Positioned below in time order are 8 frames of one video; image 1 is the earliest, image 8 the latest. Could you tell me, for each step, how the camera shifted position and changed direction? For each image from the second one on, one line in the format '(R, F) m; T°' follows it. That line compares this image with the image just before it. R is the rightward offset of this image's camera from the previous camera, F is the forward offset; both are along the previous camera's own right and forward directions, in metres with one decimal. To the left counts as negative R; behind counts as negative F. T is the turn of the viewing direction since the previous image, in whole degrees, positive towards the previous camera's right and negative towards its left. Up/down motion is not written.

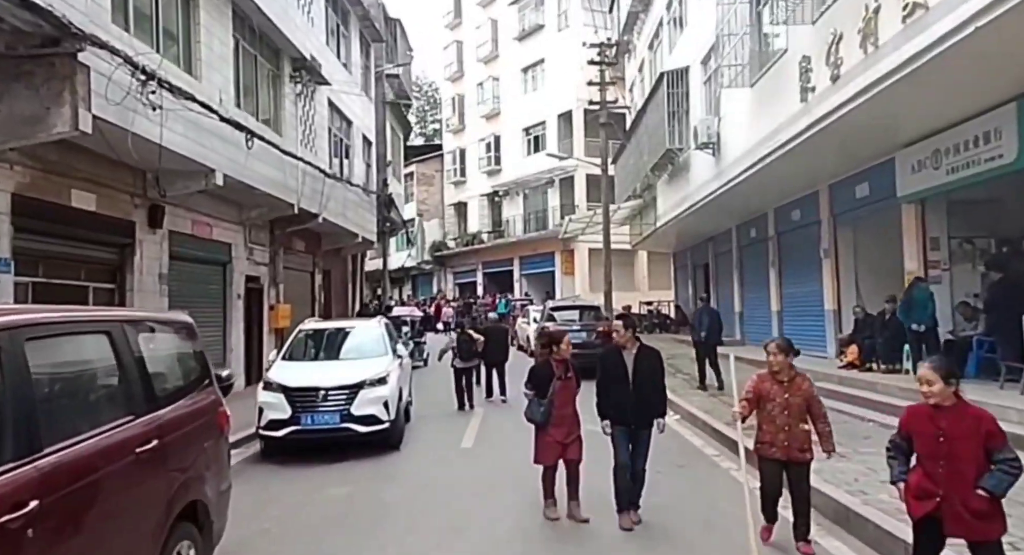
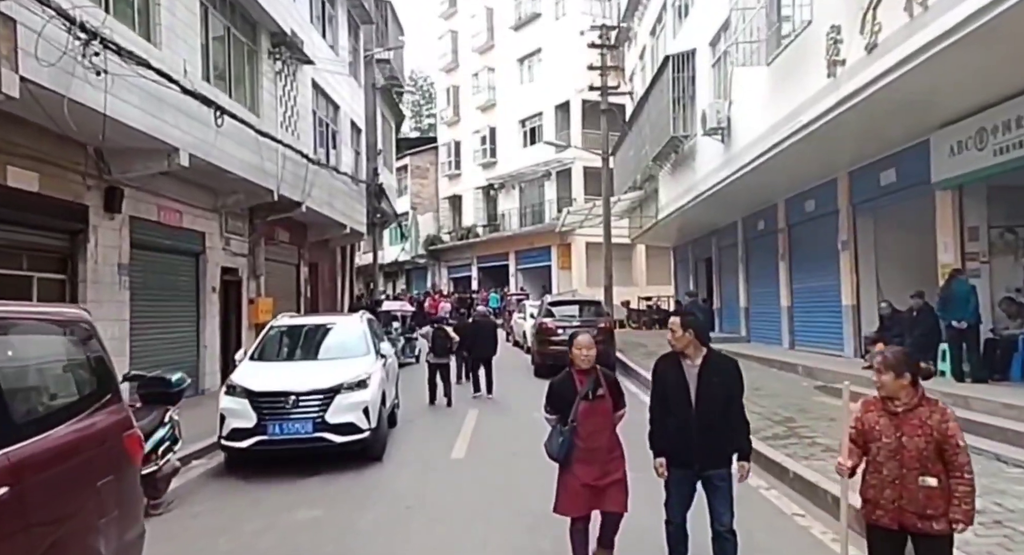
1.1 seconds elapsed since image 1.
(0.0, +1.1) m; 0°
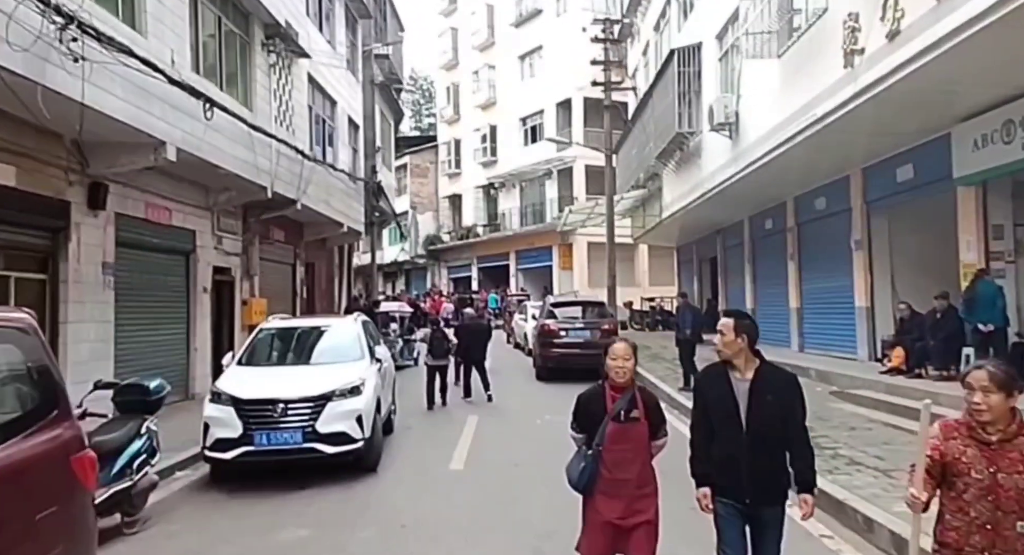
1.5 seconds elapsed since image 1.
(0.0, +0.5) m; 0°
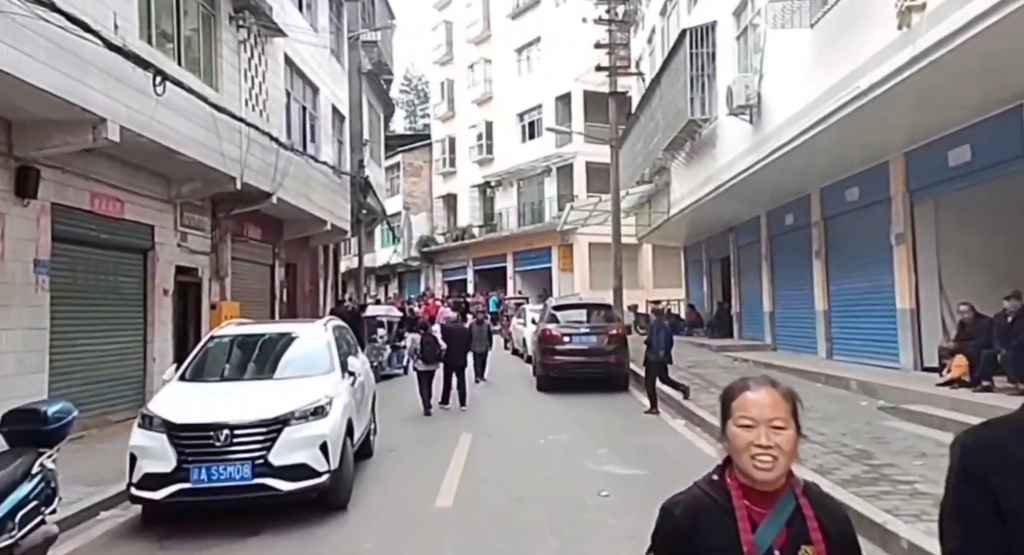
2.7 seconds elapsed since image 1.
(0.0, +1.6) m; 0°
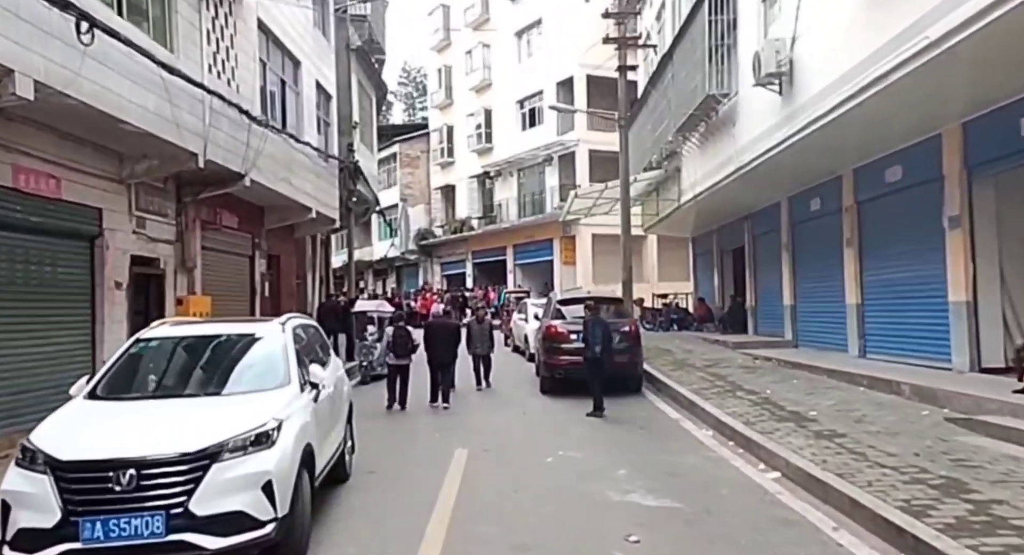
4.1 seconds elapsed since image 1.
(0.0, +1.7) m; 0°
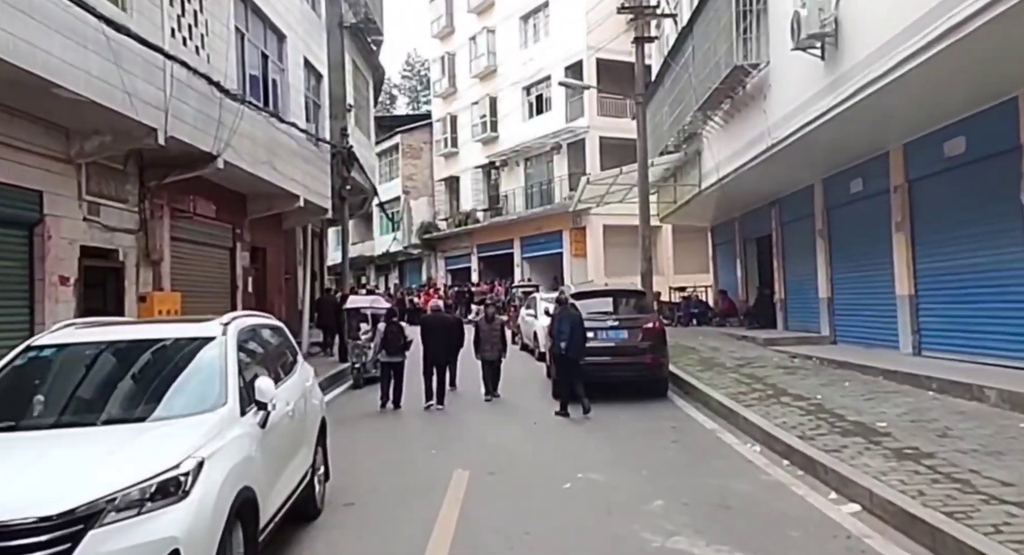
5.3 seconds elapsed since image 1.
(0.0, +1.6) m; -1°
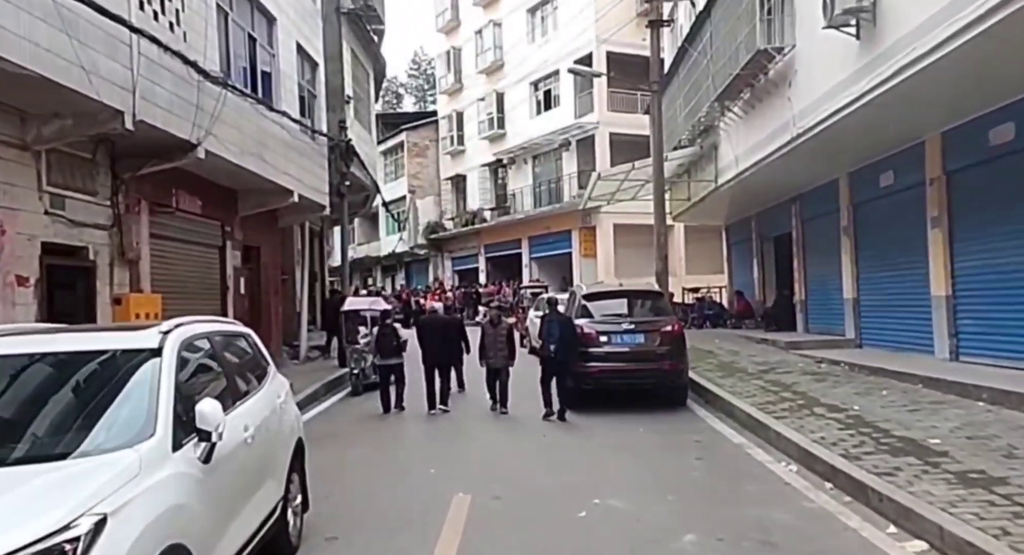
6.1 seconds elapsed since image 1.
(0.0, +0.9) m; -1°
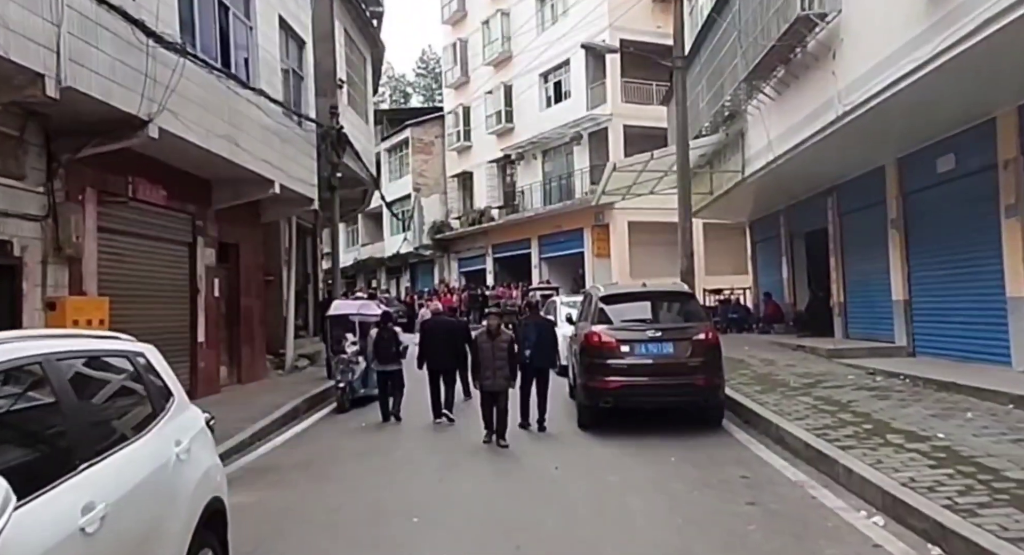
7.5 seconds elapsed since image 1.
(+0.1, +1.7) m; -1°
